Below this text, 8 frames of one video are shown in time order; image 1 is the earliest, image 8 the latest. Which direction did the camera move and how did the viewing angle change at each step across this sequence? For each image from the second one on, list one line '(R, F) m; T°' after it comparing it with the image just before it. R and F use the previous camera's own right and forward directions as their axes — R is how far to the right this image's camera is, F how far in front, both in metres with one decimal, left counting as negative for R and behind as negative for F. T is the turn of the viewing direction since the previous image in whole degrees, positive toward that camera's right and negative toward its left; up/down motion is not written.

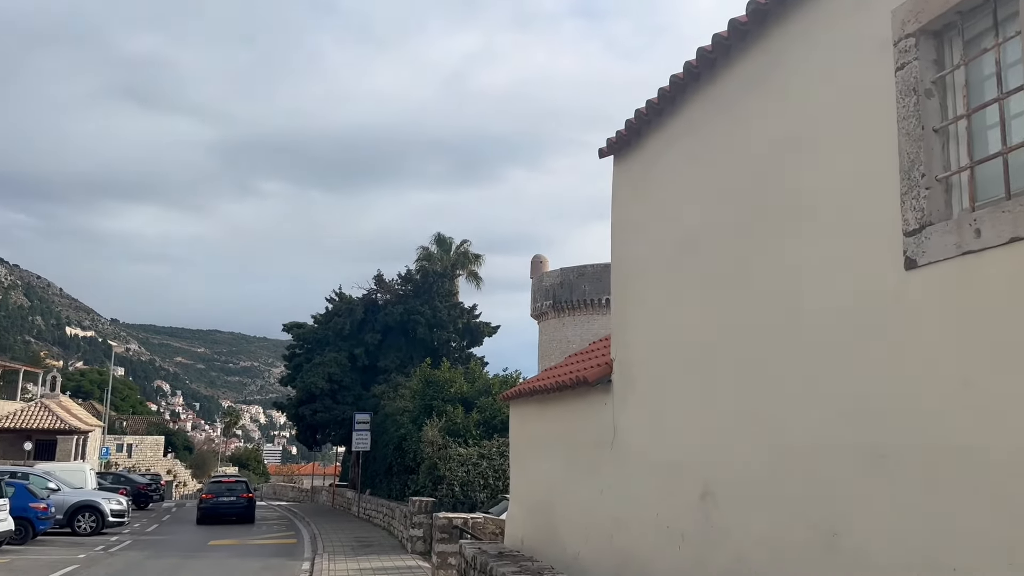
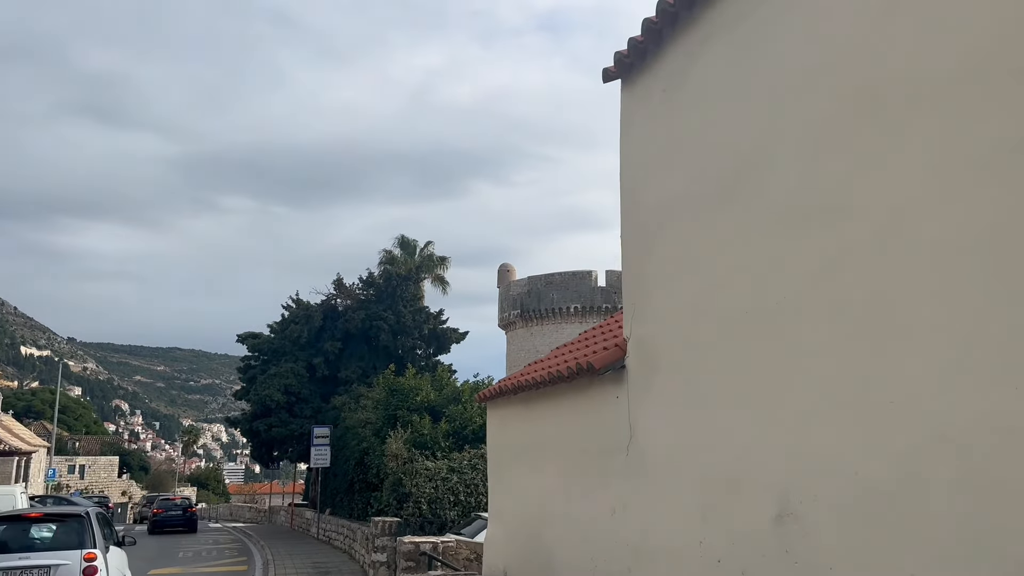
(-0.1, +1.7) m; +2°
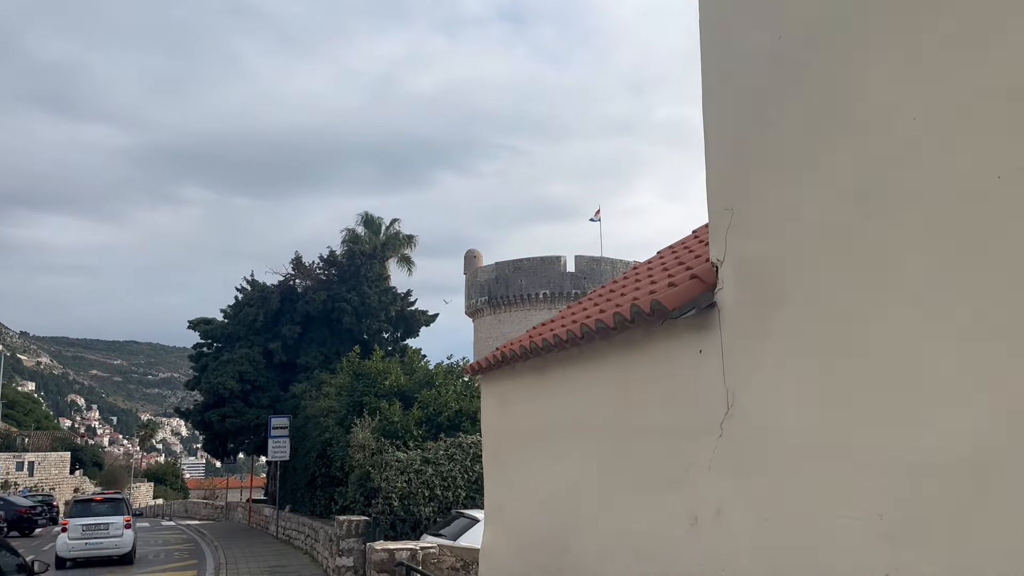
(-0.3, +1.9) m; +3°
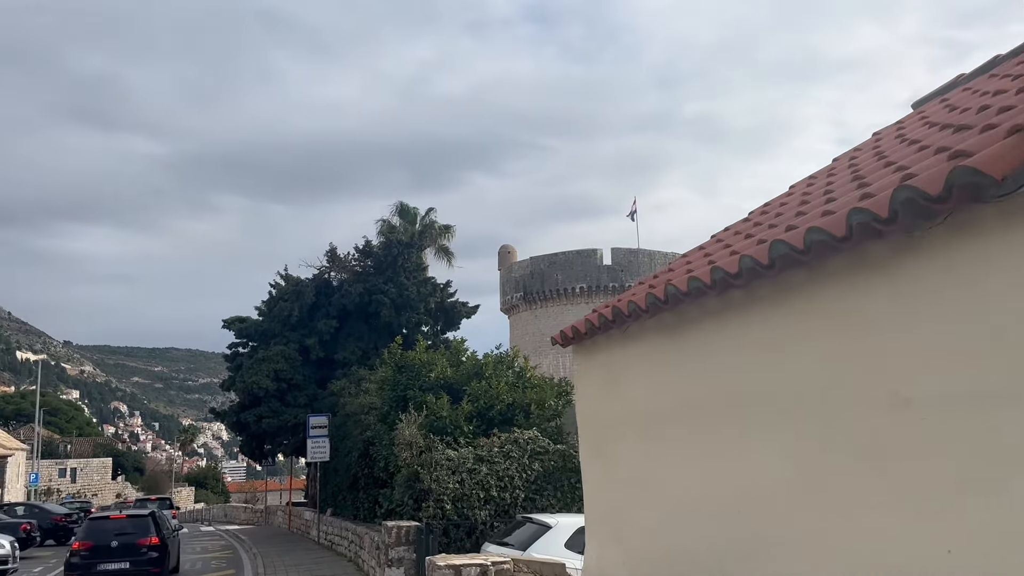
(-0.5, +1.6) m; -2°
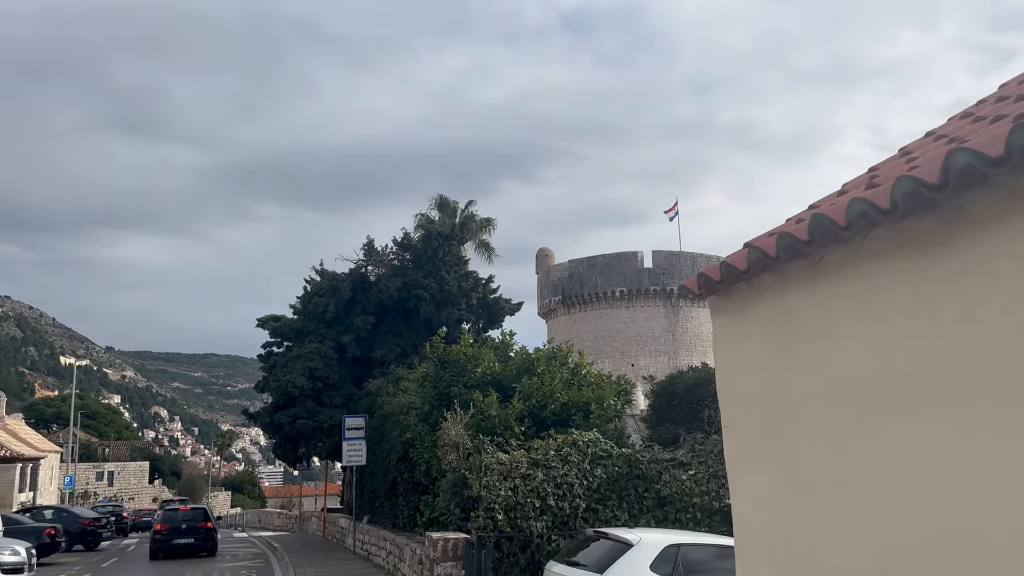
(-0.4, +1.6) m; -2°
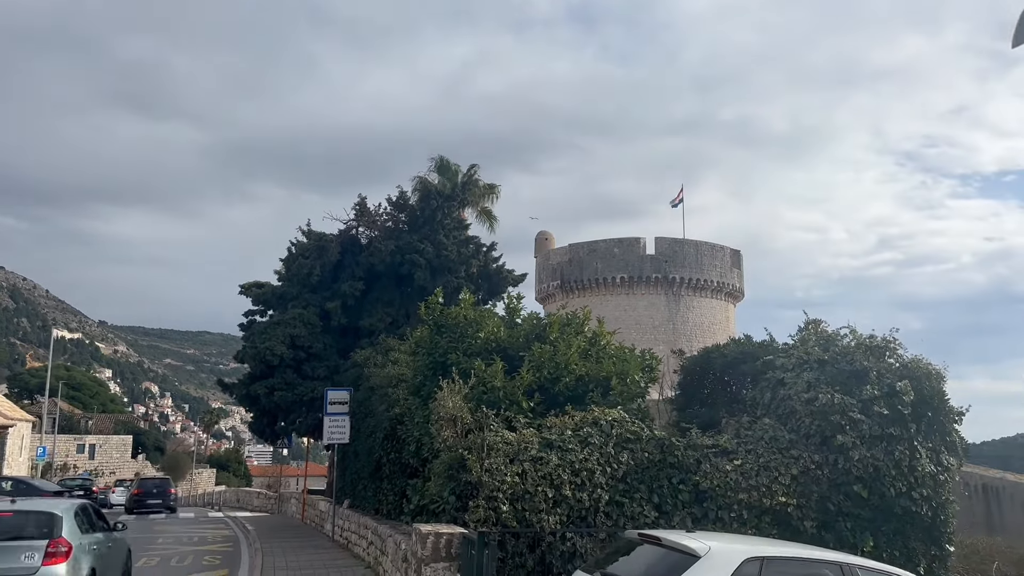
(-0.2, +2.3) m; 0°
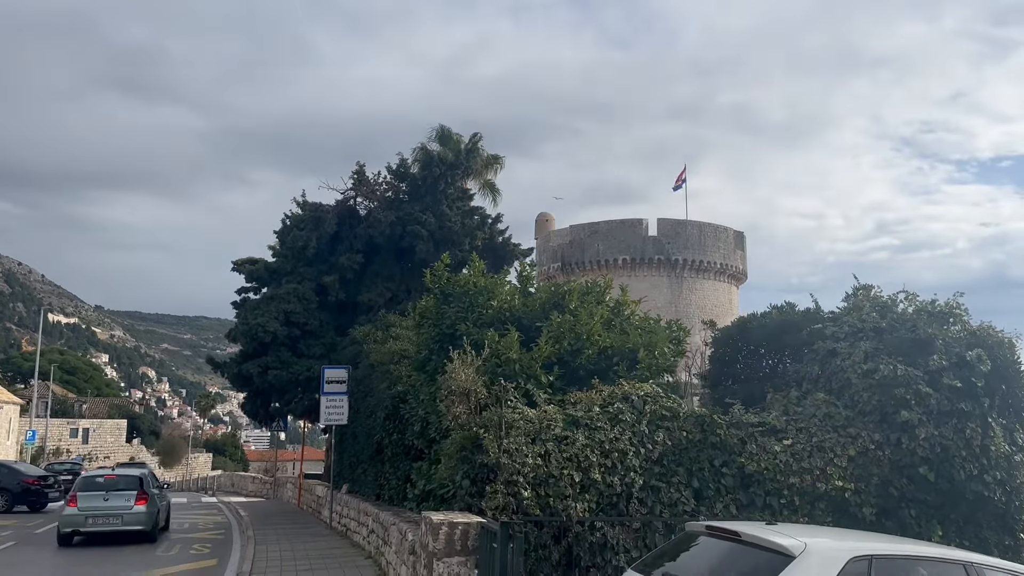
(-0.3, +1.2) m; 0°
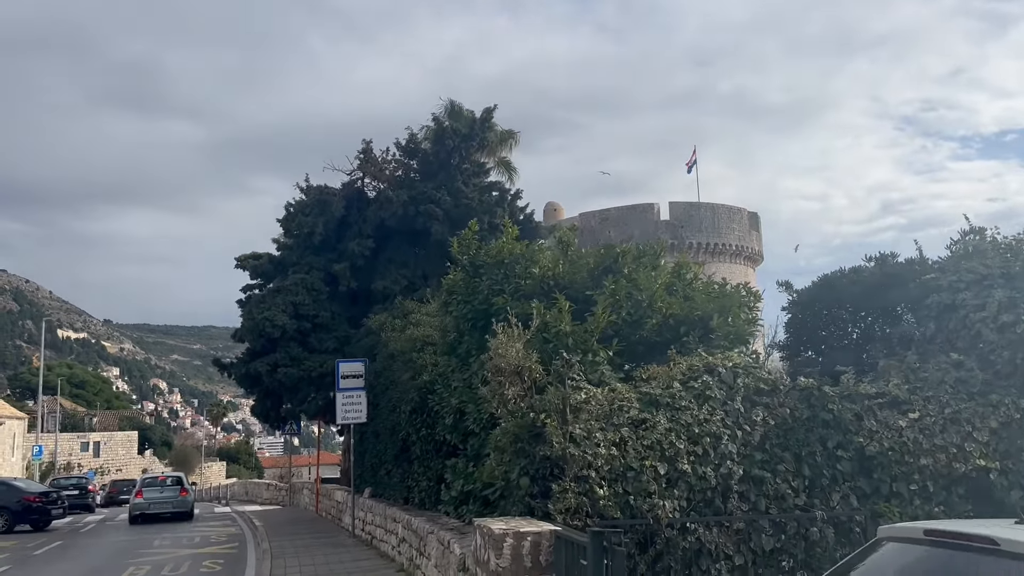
(-0.5, +1.7) m; 0°
